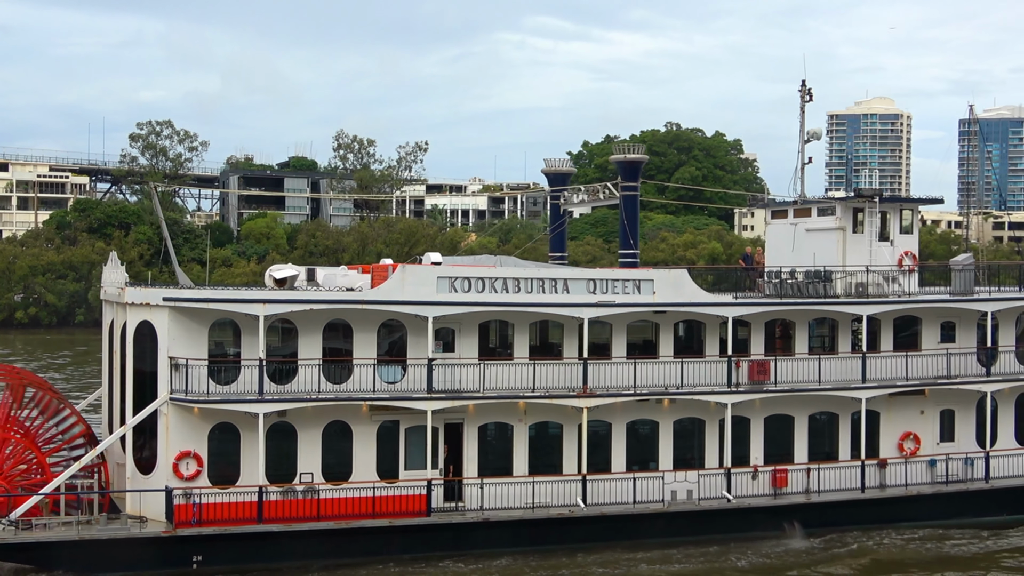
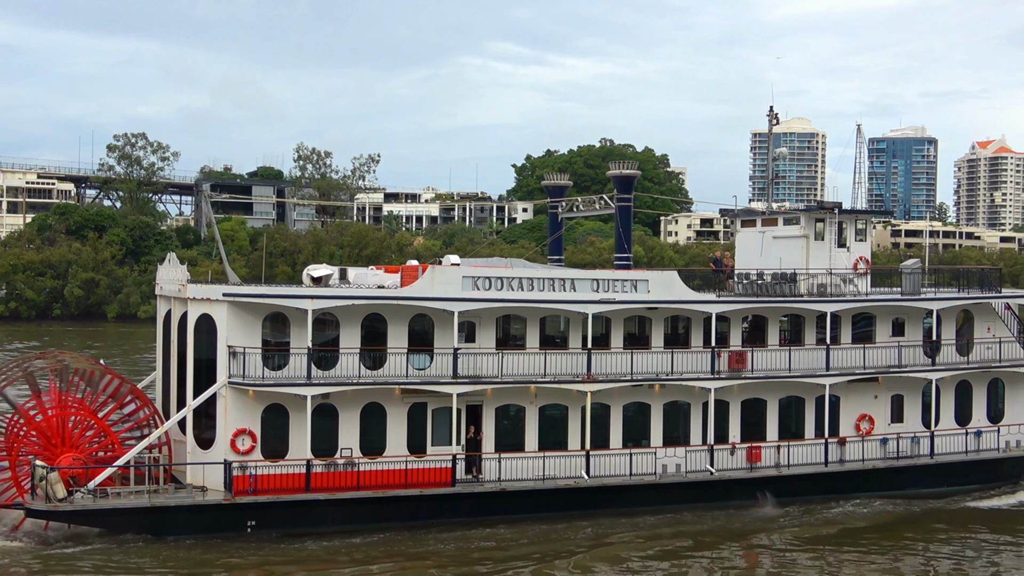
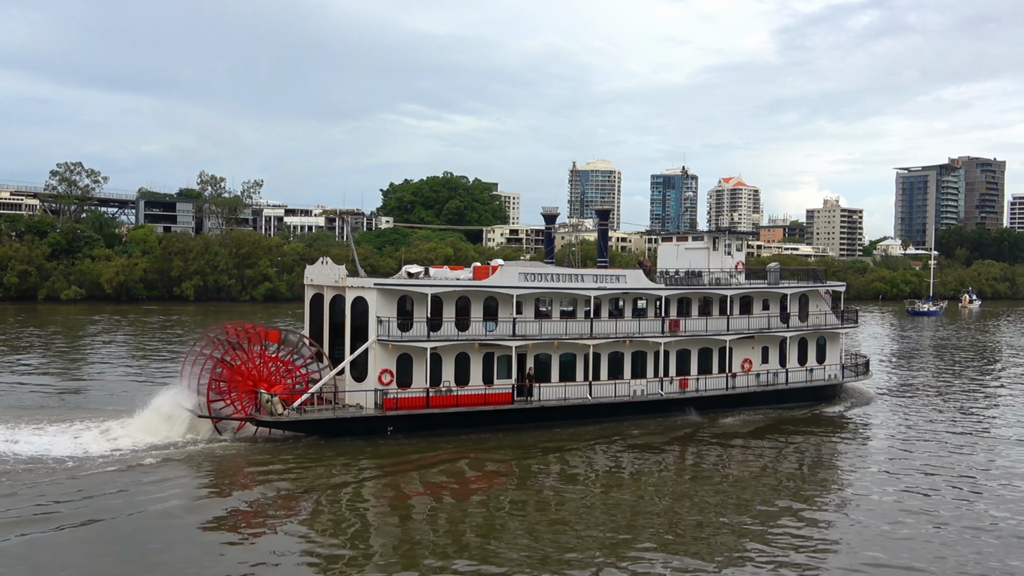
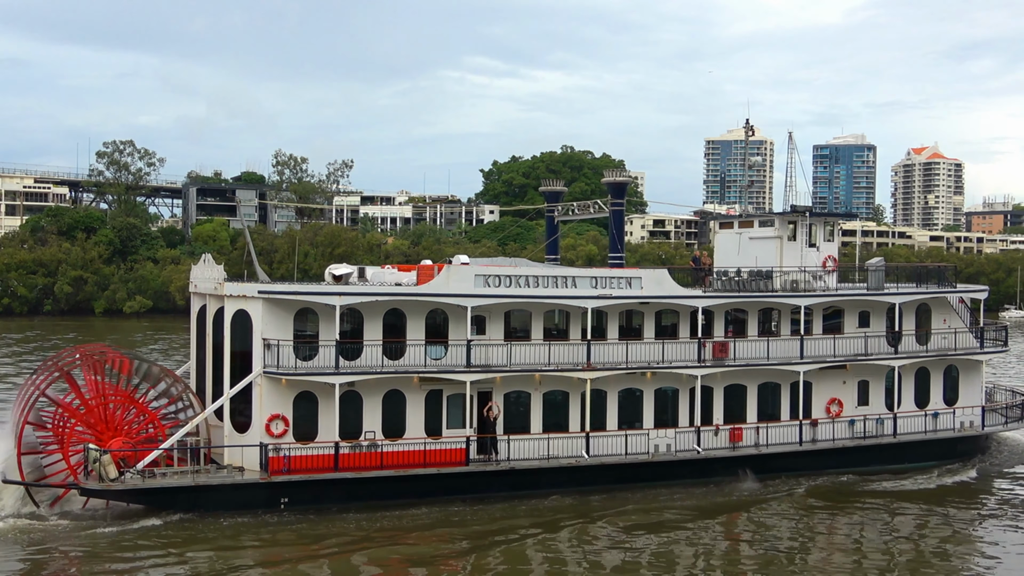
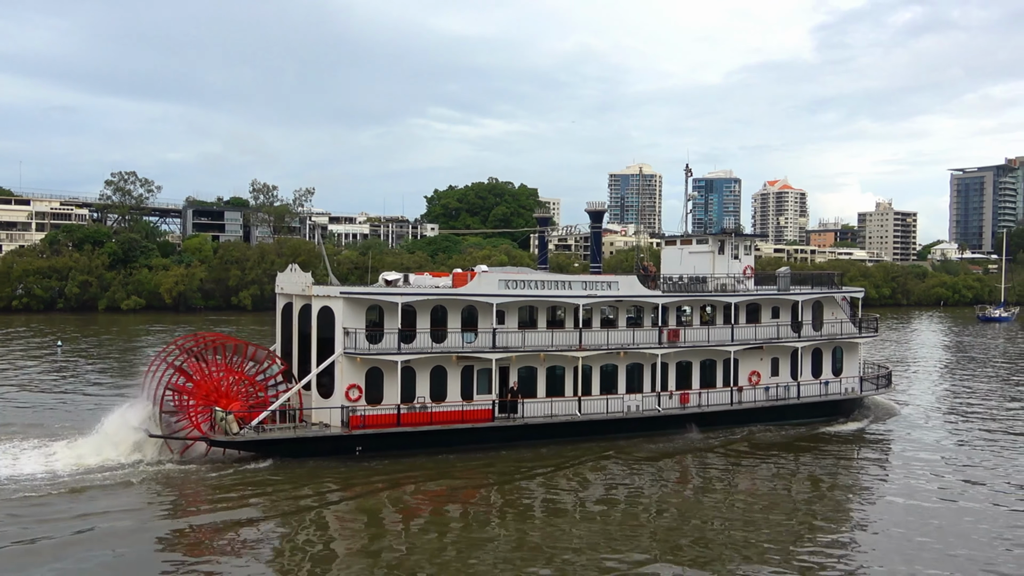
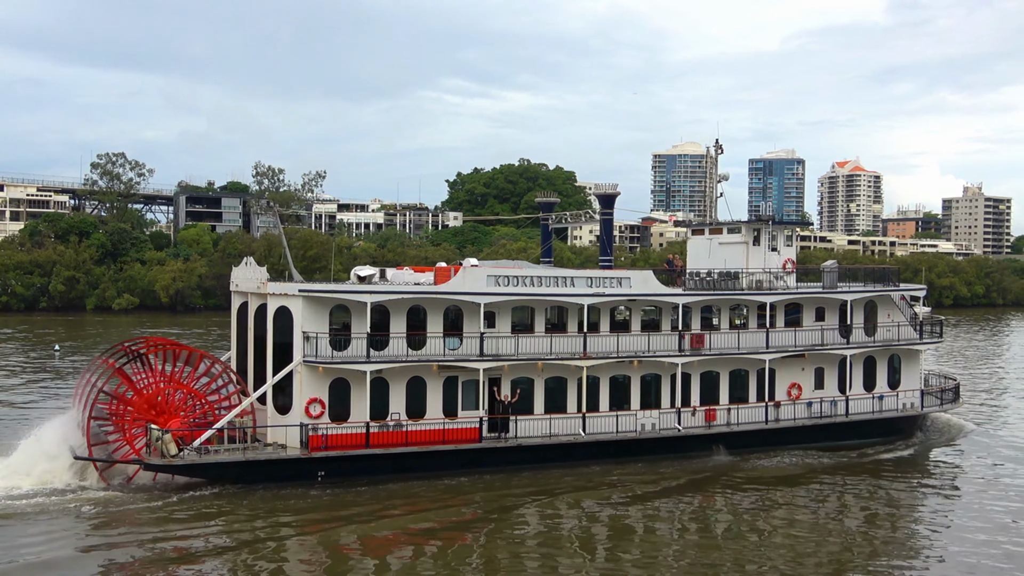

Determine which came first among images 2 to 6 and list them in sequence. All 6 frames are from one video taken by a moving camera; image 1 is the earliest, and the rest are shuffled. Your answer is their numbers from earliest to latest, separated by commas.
2, 4, 6, 5, 3
